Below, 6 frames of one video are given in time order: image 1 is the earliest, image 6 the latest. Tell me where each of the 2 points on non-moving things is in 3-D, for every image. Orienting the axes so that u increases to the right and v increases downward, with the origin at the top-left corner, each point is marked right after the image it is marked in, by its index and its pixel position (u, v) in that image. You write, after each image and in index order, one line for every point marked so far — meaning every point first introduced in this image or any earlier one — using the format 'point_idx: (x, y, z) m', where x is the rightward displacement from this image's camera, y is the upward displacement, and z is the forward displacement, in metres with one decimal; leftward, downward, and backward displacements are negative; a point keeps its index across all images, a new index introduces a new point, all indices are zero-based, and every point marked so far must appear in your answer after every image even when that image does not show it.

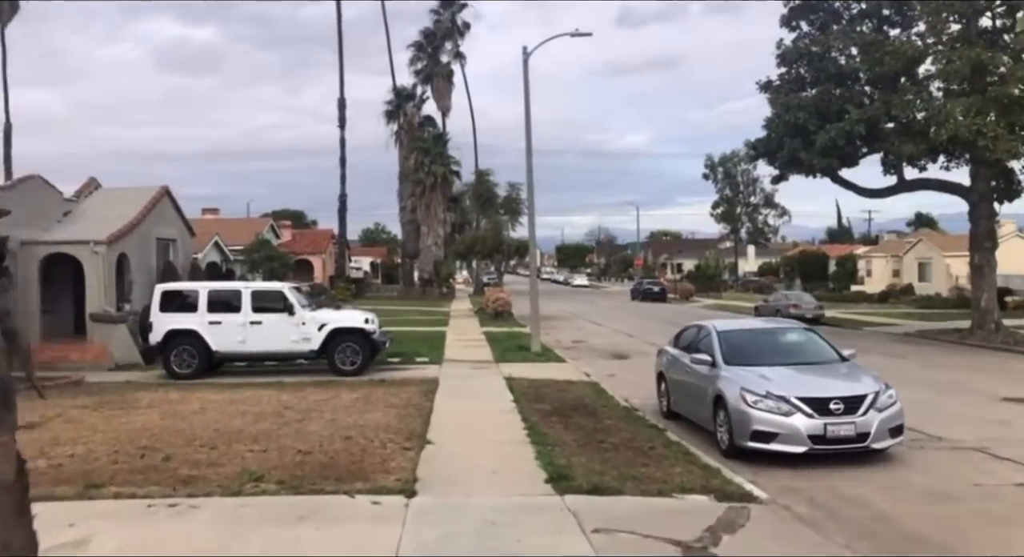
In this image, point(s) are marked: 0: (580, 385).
0: (+1.1, -1.8, +18.1) m
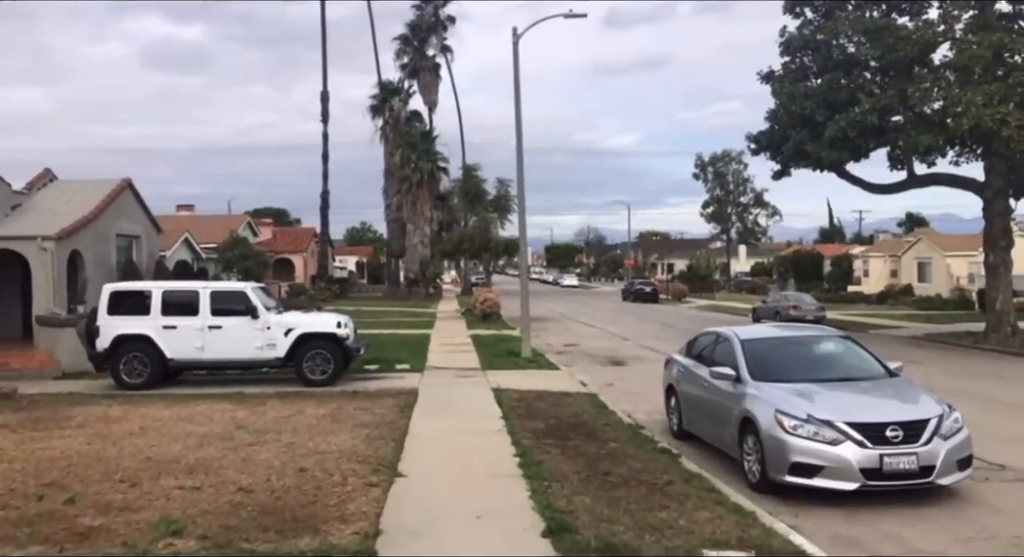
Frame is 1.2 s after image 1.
0: (+1.0, -1.8, +16.2) m
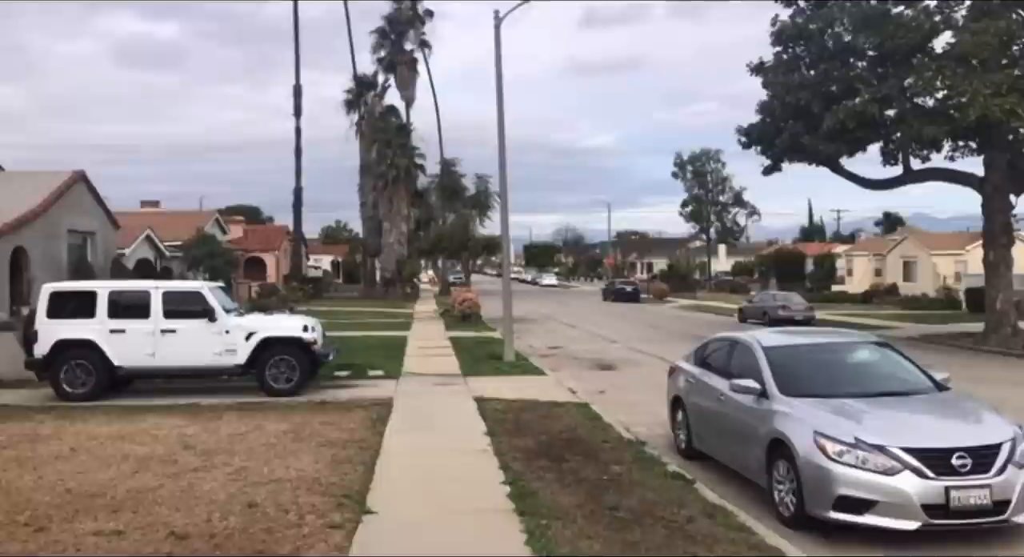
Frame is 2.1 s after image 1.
0: (+0.8, -1.8, +14.7) m
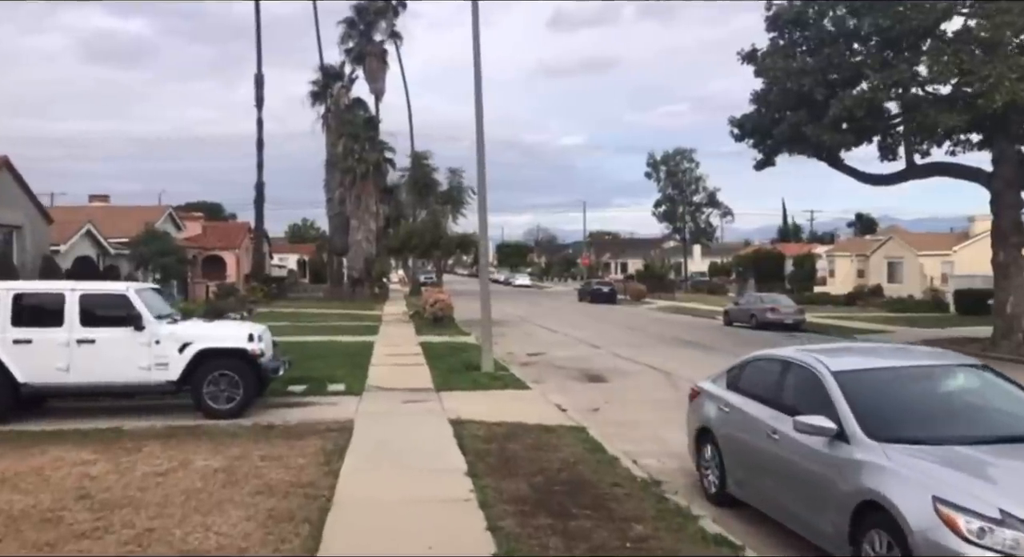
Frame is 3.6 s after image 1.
0: (+0.6, -1.8, +12.3) m
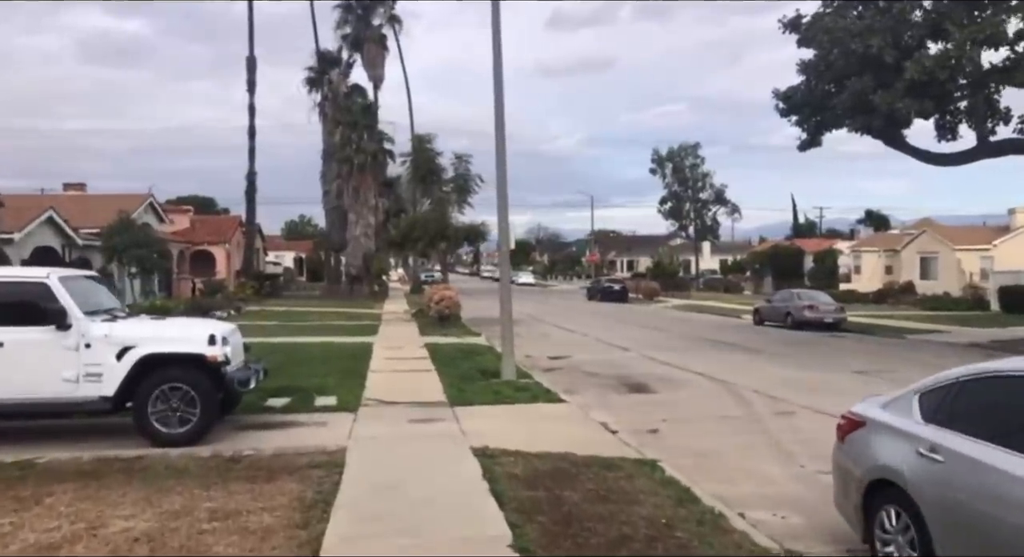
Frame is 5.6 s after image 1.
0: (+1.0, -1.6, +9.0) m
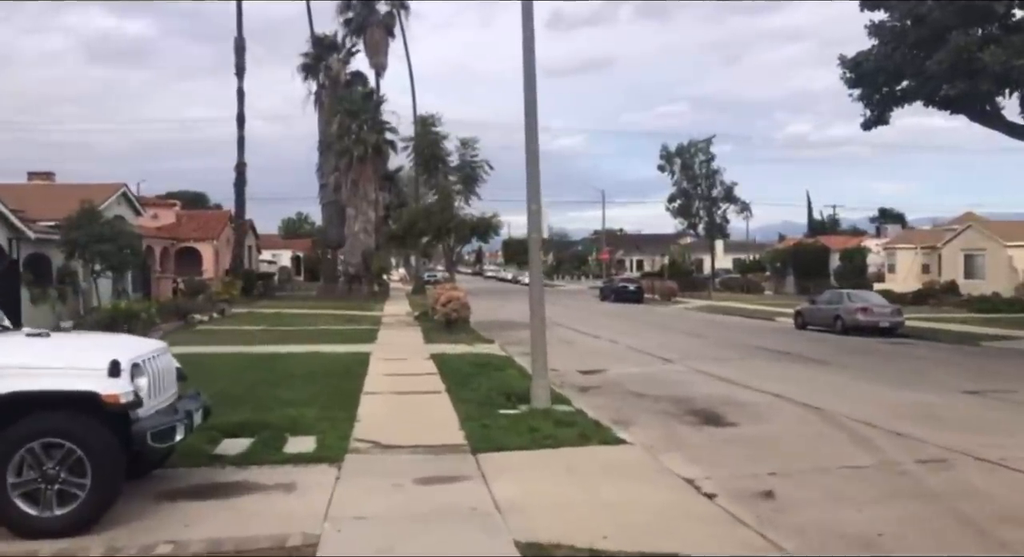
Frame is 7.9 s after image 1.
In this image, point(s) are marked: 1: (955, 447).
0: (+1.4, -1.6, +5.1) m
1: (+4.4, -1.7, +10.8) m
